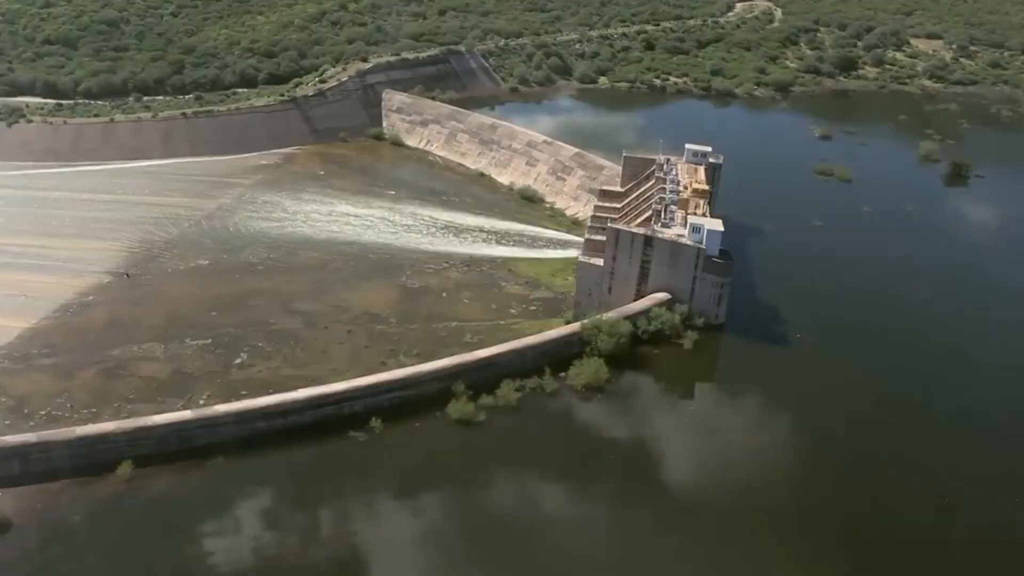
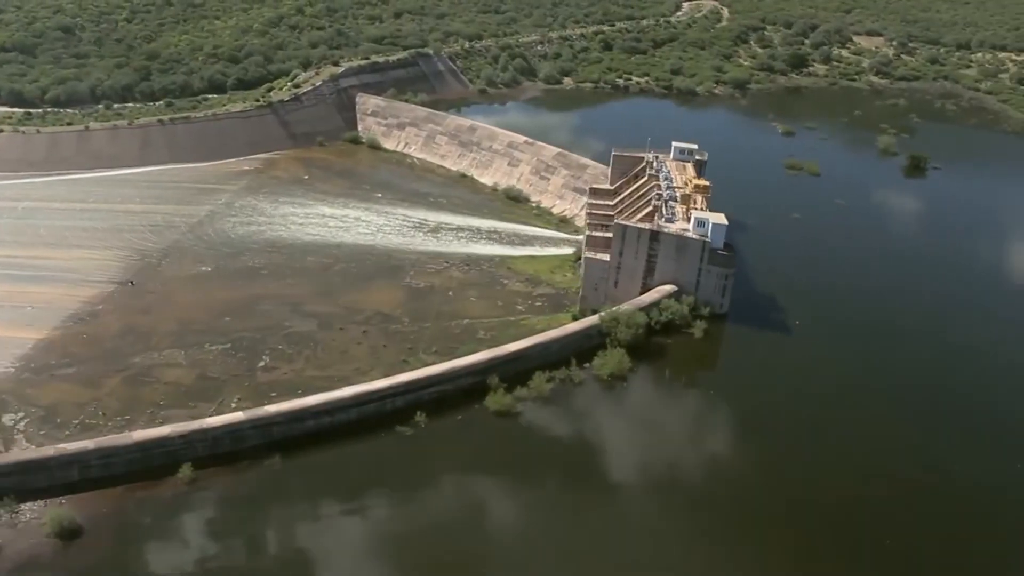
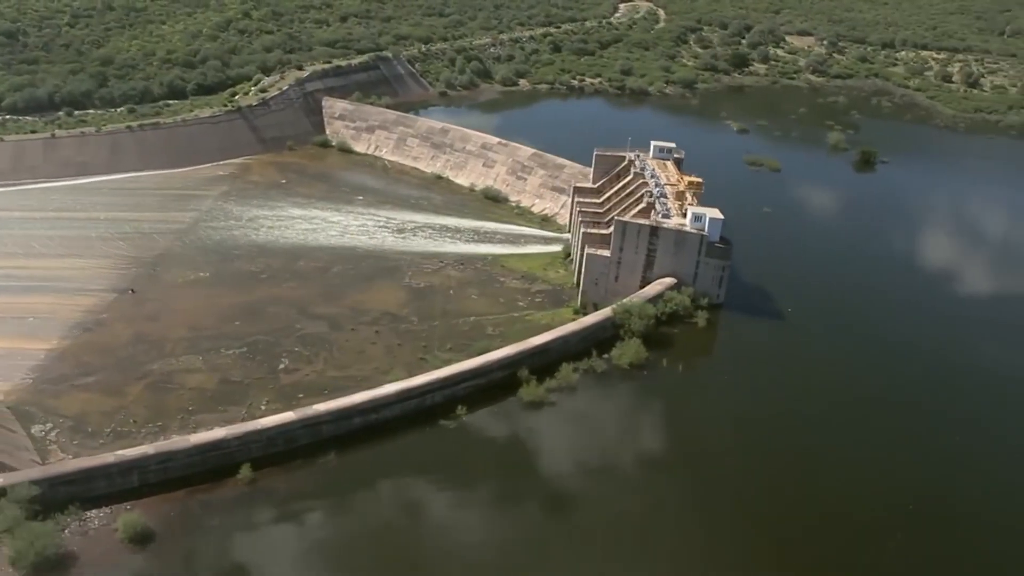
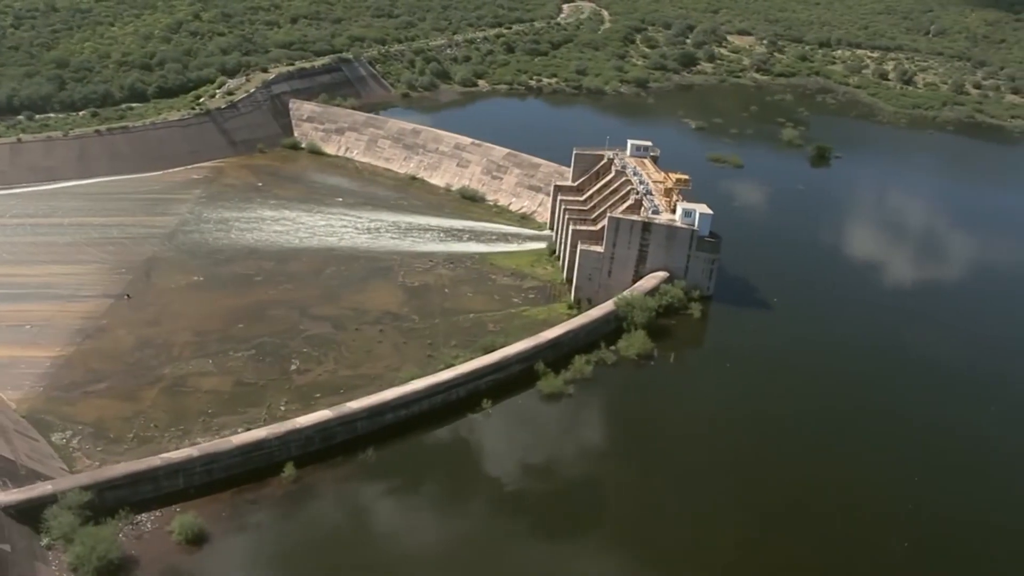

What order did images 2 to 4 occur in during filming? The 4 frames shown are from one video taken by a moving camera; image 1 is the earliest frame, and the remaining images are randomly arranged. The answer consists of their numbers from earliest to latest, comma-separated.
2, 3, 4
